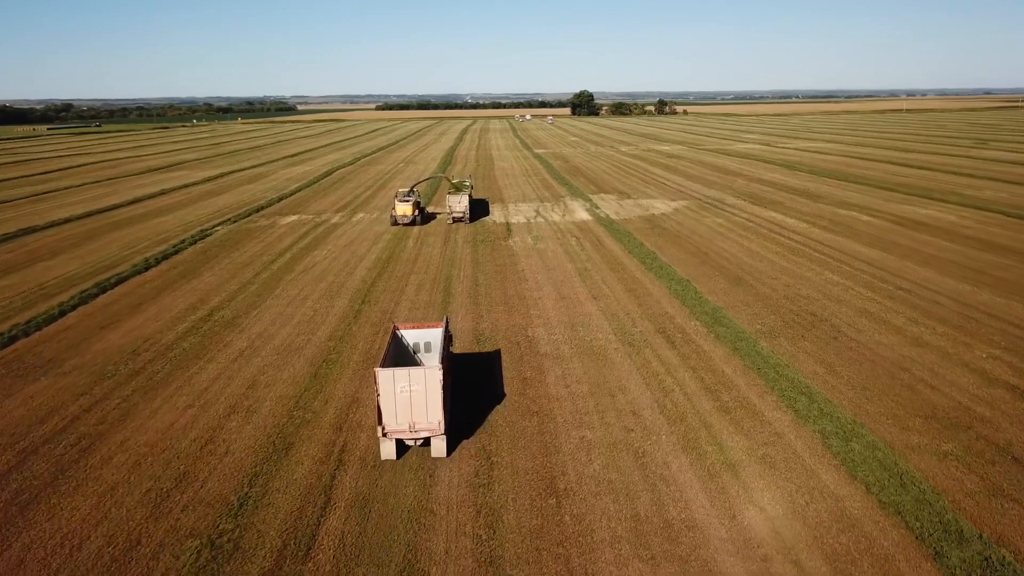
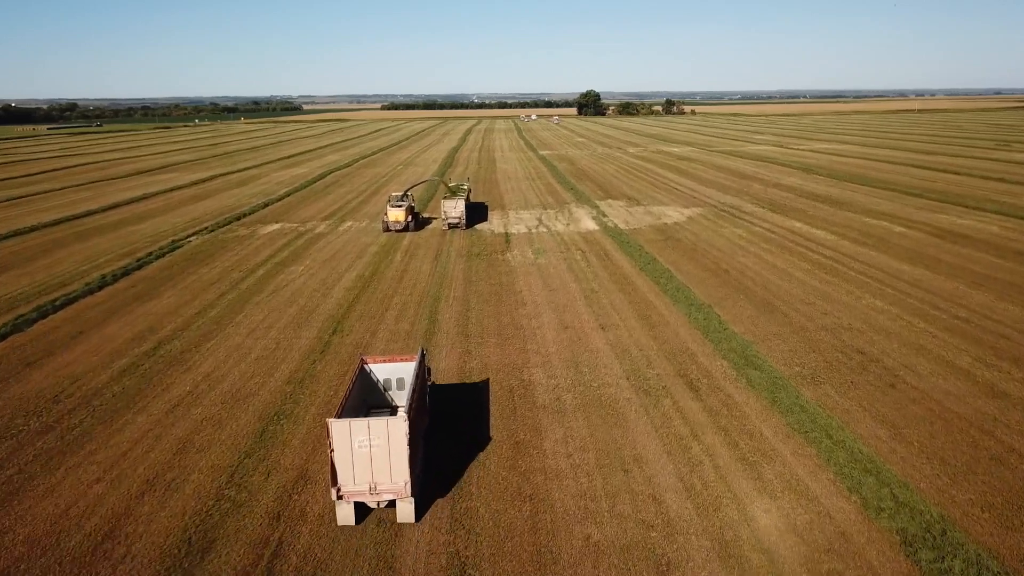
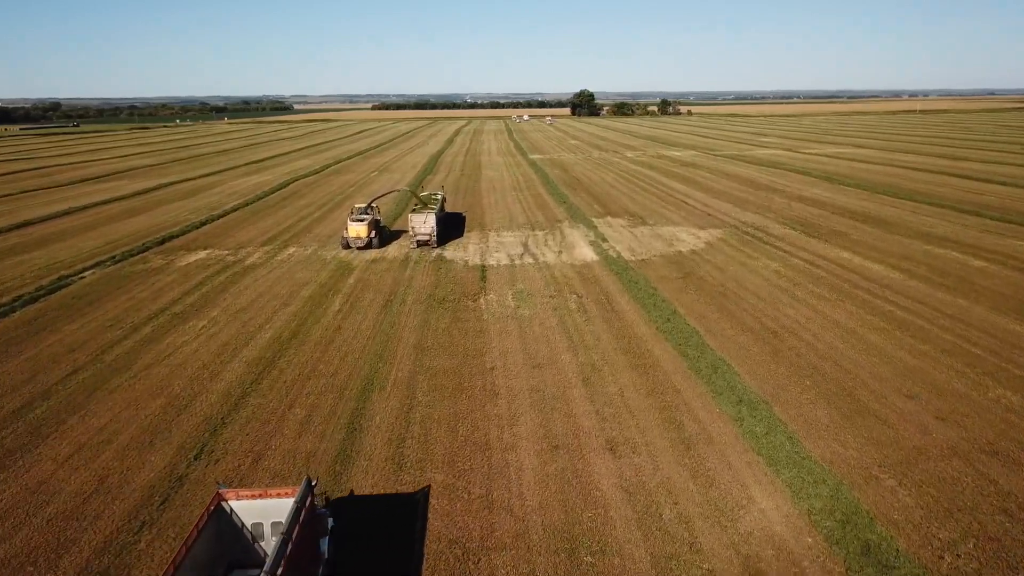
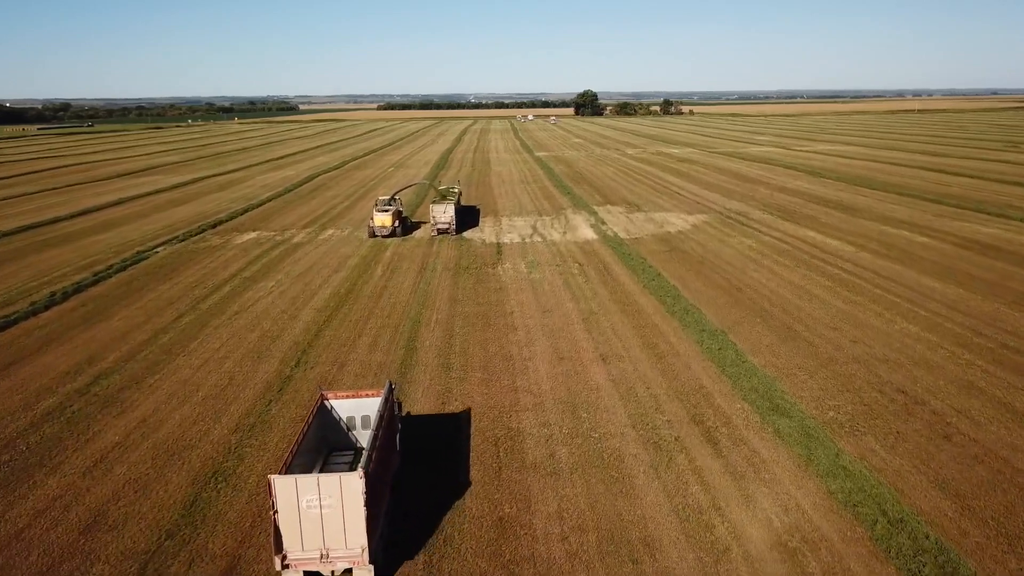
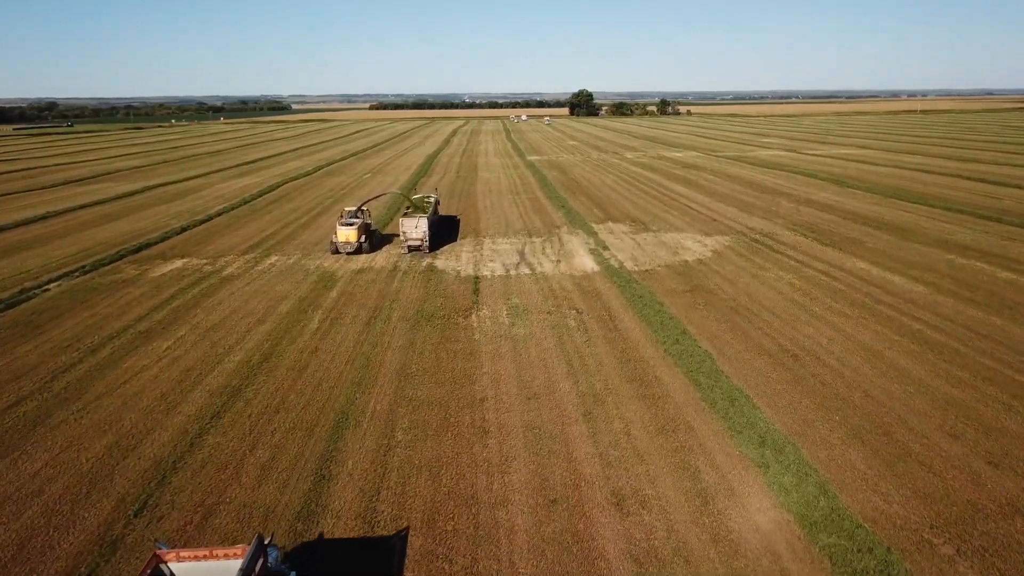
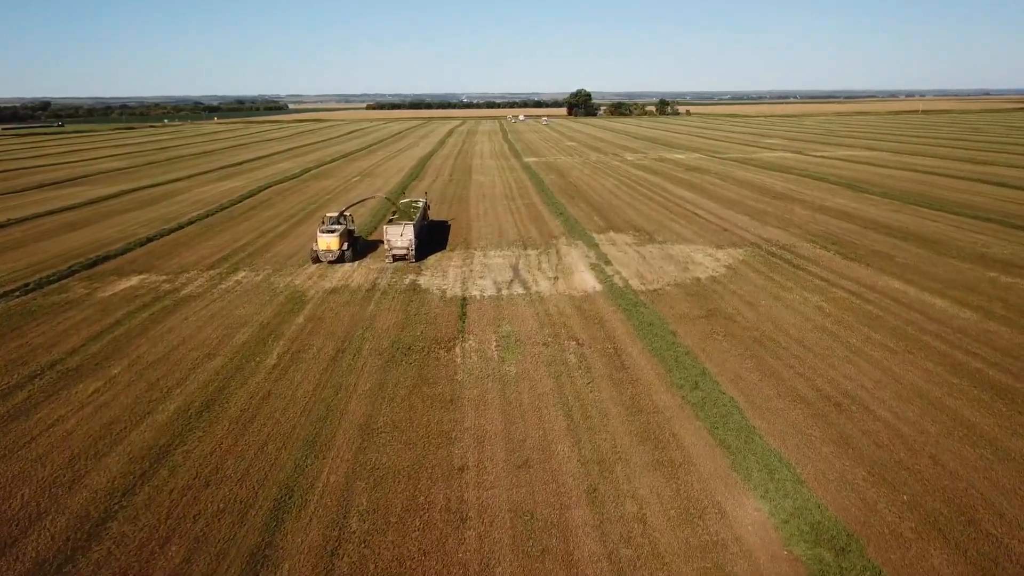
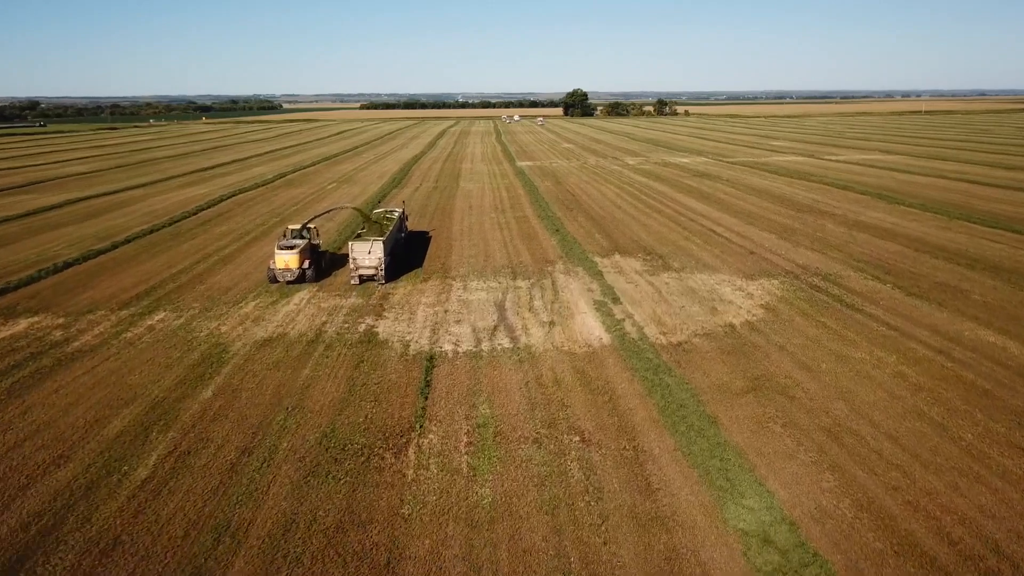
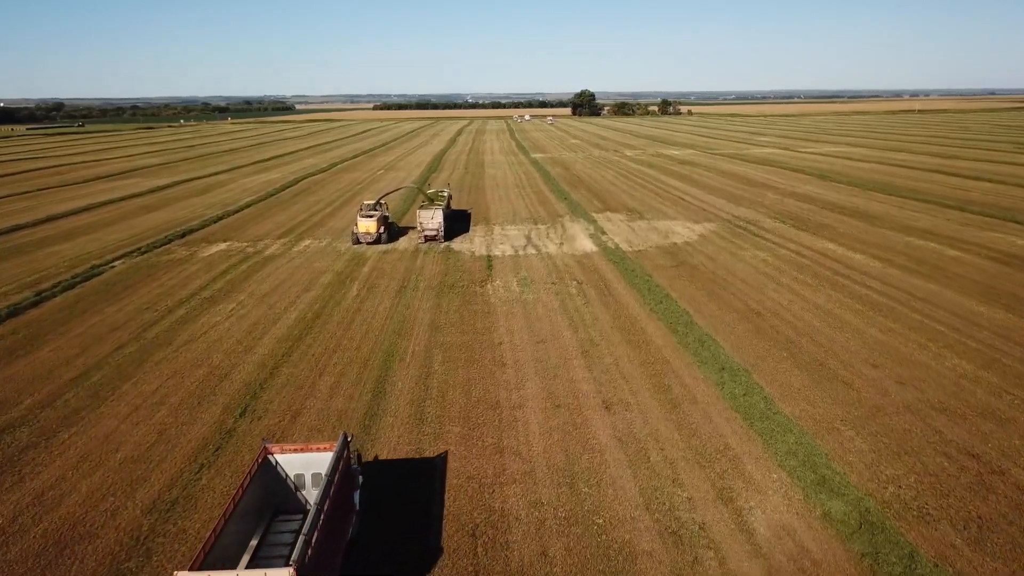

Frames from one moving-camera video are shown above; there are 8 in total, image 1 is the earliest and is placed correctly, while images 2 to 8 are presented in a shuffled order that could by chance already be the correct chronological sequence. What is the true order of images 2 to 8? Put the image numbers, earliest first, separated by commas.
2, 4, 8, 3, 5, 6, 7
